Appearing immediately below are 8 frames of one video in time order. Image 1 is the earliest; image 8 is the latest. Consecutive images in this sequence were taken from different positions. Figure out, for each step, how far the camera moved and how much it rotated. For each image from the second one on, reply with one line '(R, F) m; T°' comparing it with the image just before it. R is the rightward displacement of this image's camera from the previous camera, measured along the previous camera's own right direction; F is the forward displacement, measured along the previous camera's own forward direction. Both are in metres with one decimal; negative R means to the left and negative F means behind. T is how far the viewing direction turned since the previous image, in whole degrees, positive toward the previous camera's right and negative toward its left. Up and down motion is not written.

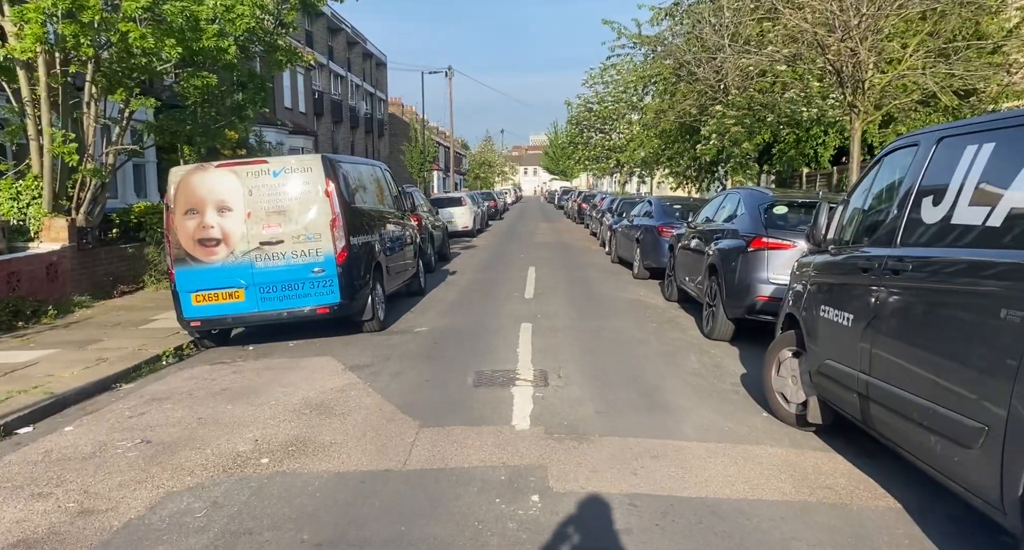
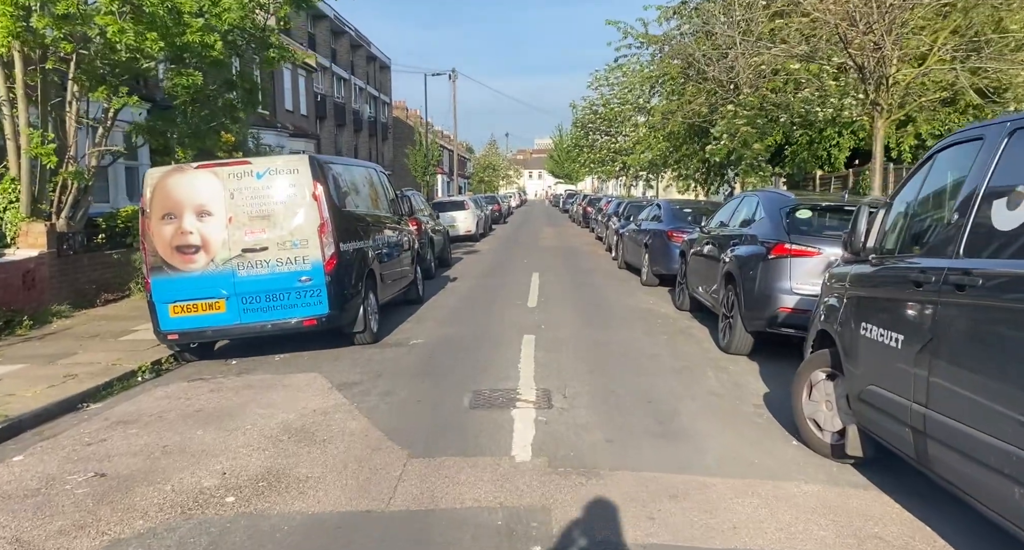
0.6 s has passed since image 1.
(0.0, +0.6) m; 0°
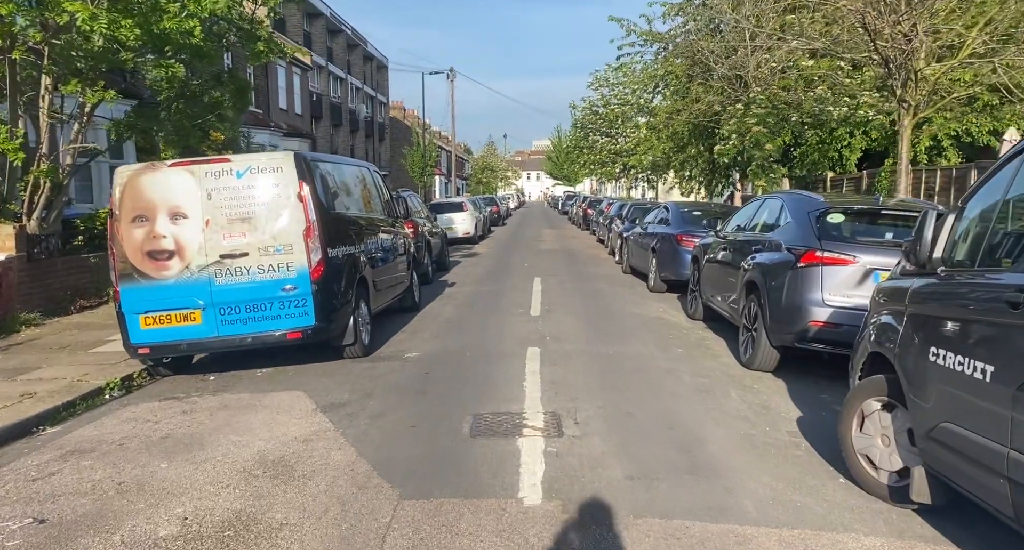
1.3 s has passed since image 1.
(-0.1, +0.7) m; 0°
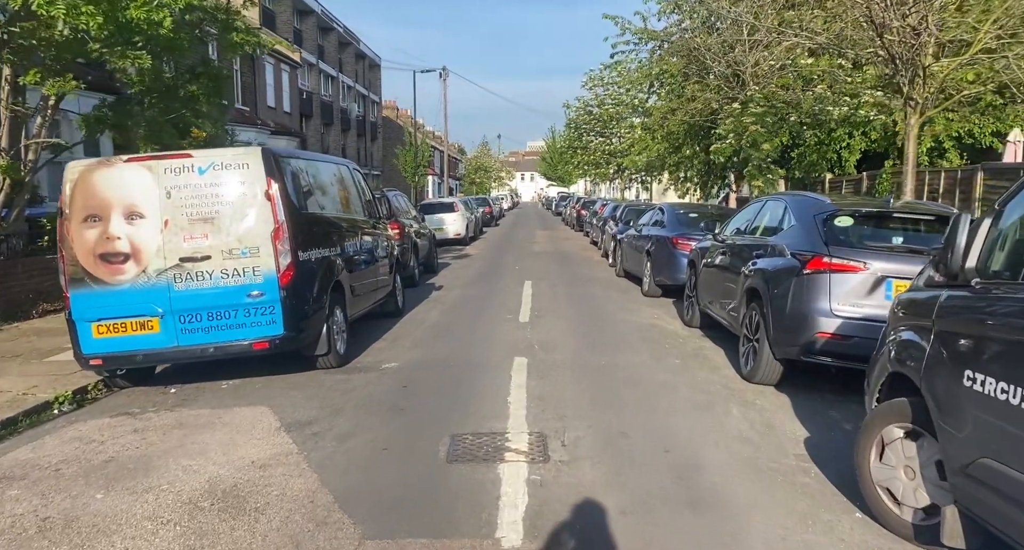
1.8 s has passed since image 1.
(+0.1, +0.5) m; 0°
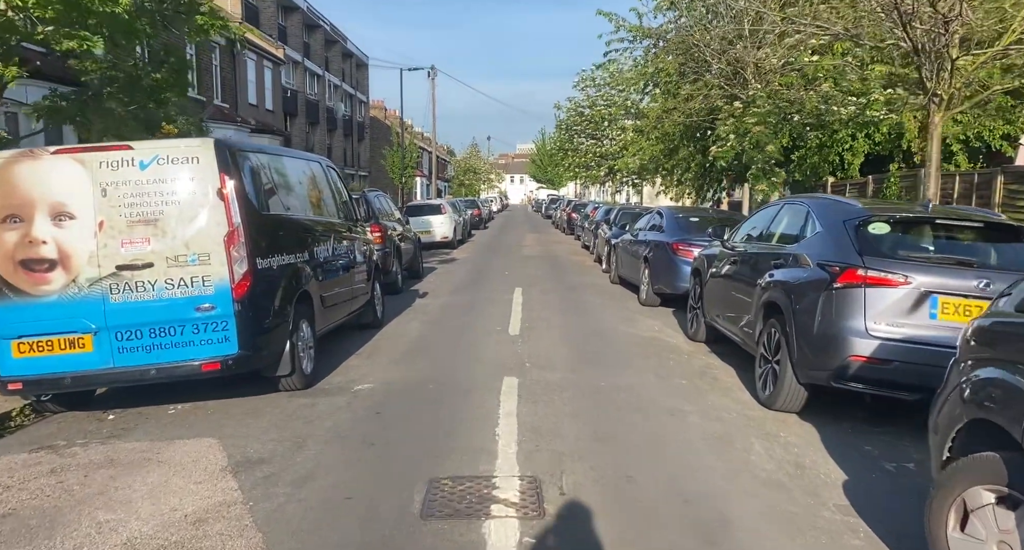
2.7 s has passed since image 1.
(0.0, +0.8) m; +1°
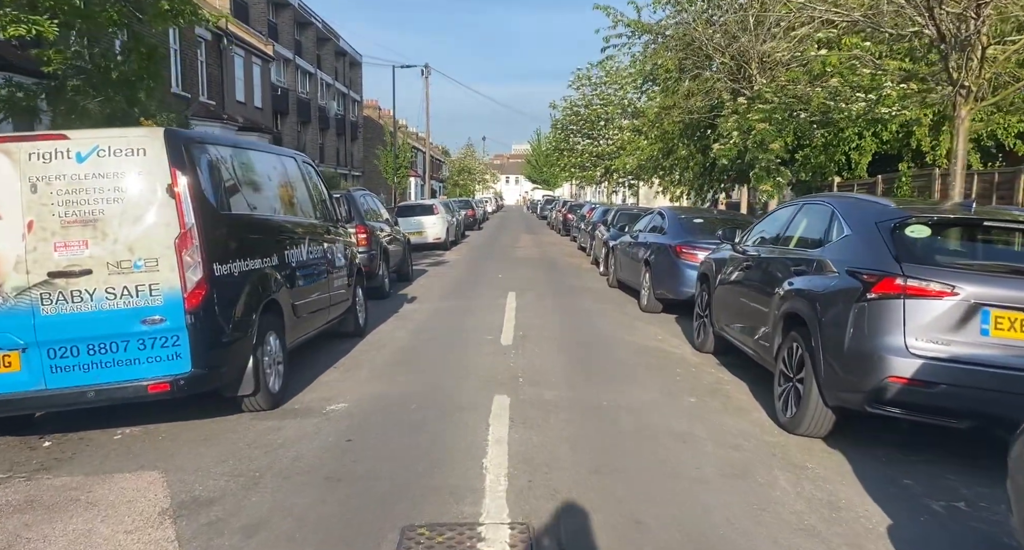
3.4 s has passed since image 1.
(0.0, +0.7) m; 0°
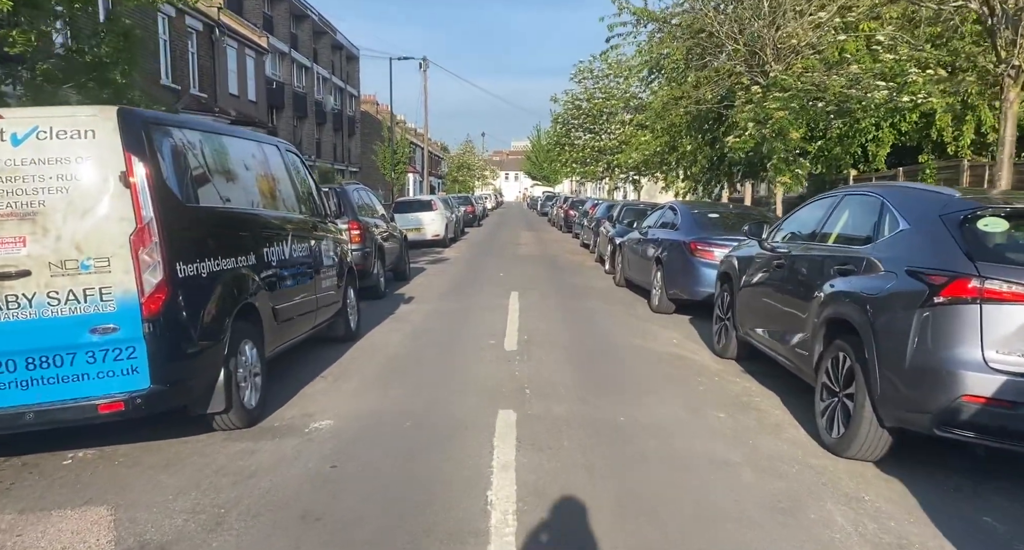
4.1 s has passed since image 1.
(-0.1, +0.7) m; 0°
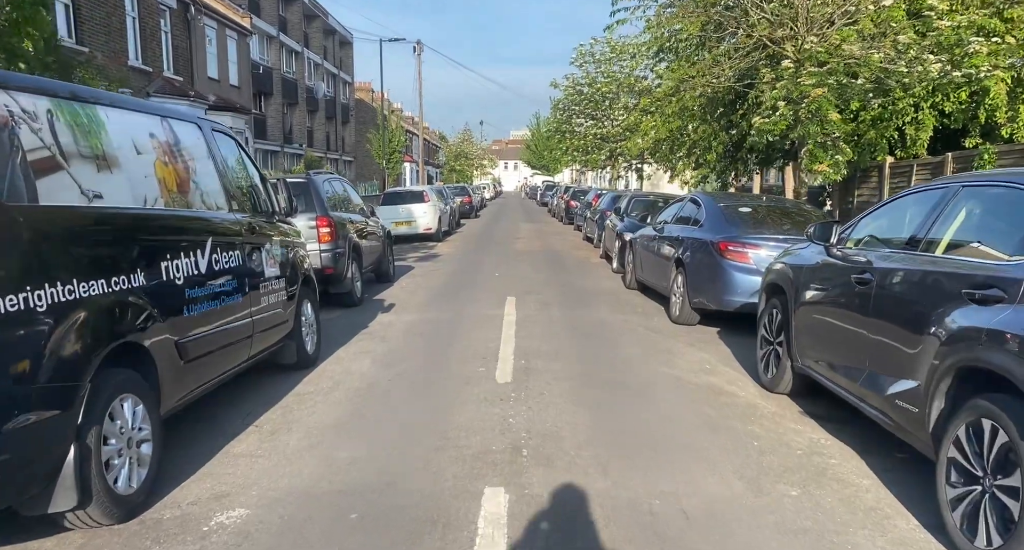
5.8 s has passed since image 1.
(+0.1, +1.7) m; 0°
